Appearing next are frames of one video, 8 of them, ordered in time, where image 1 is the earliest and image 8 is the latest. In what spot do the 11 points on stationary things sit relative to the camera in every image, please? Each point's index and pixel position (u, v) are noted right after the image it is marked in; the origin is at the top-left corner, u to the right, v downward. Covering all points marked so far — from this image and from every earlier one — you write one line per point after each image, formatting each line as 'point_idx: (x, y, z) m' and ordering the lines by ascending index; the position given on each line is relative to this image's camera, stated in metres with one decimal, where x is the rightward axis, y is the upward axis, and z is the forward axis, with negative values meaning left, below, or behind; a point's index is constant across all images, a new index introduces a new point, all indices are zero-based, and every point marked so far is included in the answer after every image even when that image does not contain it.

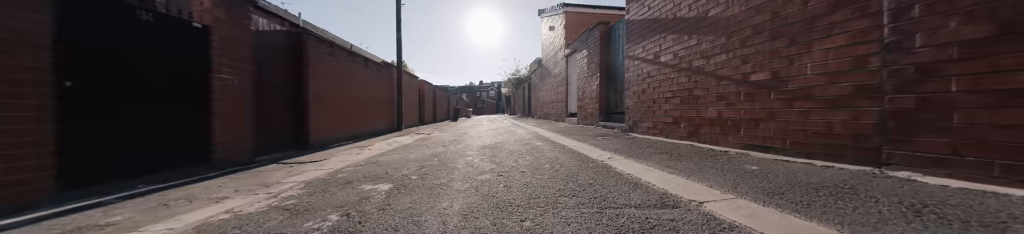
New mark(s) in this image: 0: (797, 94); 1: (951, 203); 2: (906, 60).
0: (+2.6, +0.2, +2.2) m
1: (+2.1, -0.4, +1.1) m
2: (+2.7, +0.4, +1.6) m
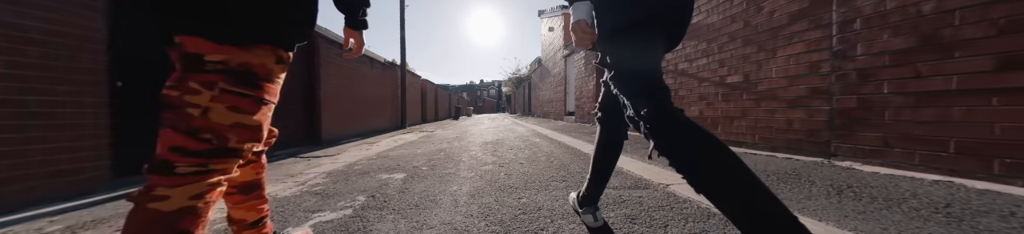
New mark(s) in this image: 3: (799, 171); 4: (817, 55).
0: (+2.6, +0.2, +2.4) m
1: (+2.1, -0.4, +1.4) m
2: (+2.7, +0.4, +1.9) m
3: (+2.1, -0.4, +1.7) m
4: (+2.7, +0.5, +2.0) m
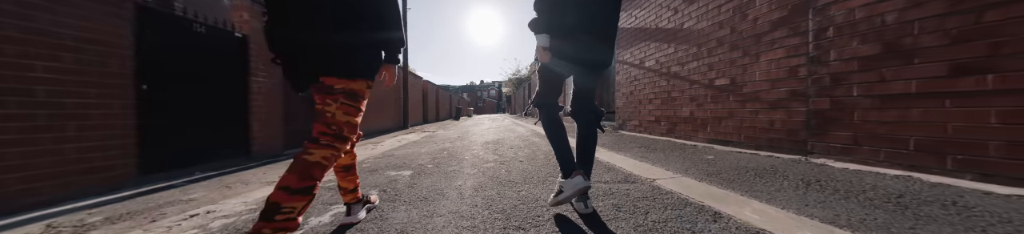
0: (+2.6, +0.2, +2.6) m
1: (+2.1, -0.4, +1.5) m
2: (+2.7, +0.4, +2.0) m
3: (+2.1, -0.4, +1.8) m
4: (+2.7, +0.5, +2.2) m
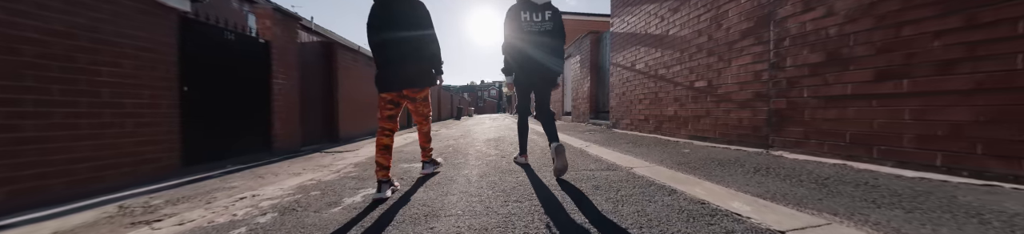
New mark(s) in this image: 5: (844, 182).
0: (+2.6, +0.2, +2.8) m
1: (+2.1, -0.4, +1.8) m
2: (+2.7, +0.4, +2.3) m
3: (+2.1, -0.4, +2.1) m
4: (+2.7, +0.6, +2.5) m
5: (+2.1, -0.4, +1.5) m
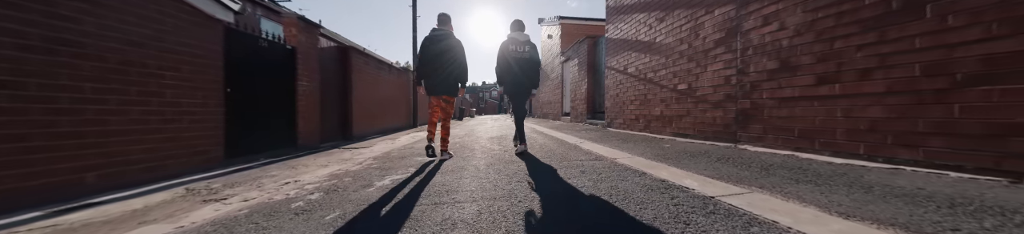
0: (+2.7, +0.3, +3.2) m
1: (+2.2, -0.4, +2.1) m
2: (+2.7, +0.4, +2.6) m
3: (+2.1, -0.4, +2.4) m
4: (+2.7, +0.6, +2.8) m
5: (+2.1, -0.4, +1.8) m
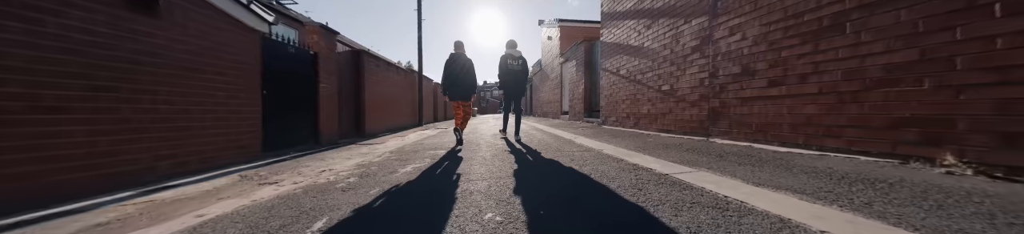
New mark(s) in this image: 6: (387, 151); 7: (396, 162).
0: (+2.7, +0.3, +3.6) m
1: (+2.2, -0.3, +2.5) m
2: (+2.7, +0.5, +3.0) m
3: (+2.1, -0.3, +2.8) m
4: (+2.7, +0.6, +3.2) m
5: (+2.2, -0.4, +2.2) m
6: (-2.1, -0.6, +3.9) m
7: (-1.5, -0.6, +2.9) m
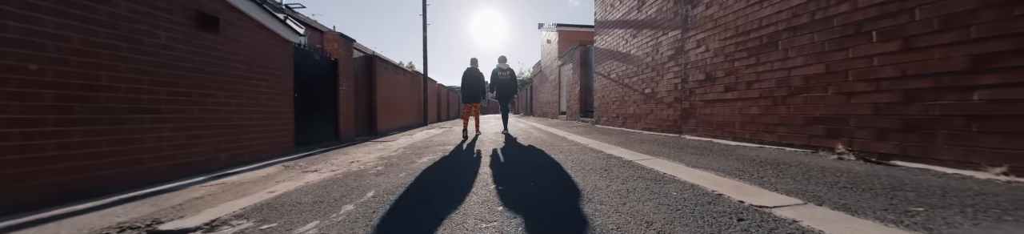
0: (+2.7, +0.3, +4.0) m
1: (+2.2, -0.3, +3.0) m
2: (+2.7, +0.5, +3.5) m
3: (+2.1, -0.3, +3.3) m
4: (+2.7, +0.6, +3.7) m
5: (+2.2, -0.4, +2.7) m
6: (-2.1, -0.6, +4.4) m
7: (-1.5, -0.6, +3.4) m
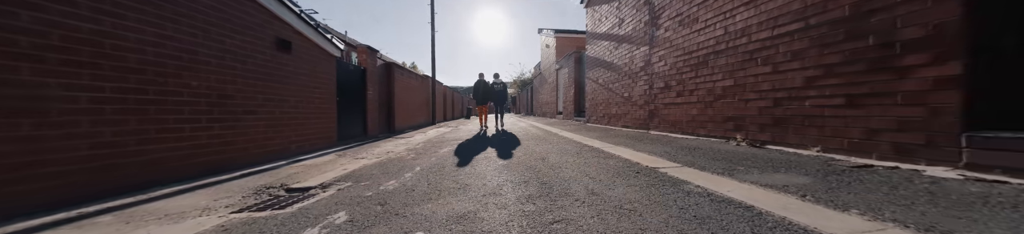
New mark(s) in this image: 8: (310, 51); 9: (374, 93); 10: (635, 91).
0: (+2.7, +0.3, +4.9) m
1: (+2.2, -0.3, +3.9) m
2: (+2.7, +0.5, +4.4) m
3: (+2.1, -0.3, +4.2) m
4: (+2.7, +0.6, +4.6) m
5: (+2.2, -0.4, +3.6) m
6: (-2.1, -0.6, +5.3) m
7: (-1.5, -0.6, +4.3) m
8: (-3.8, +1.2, +4.2) m
9: (-3.8, +0.7, +6.3) m
10: (+2.7, +0.5, +4.9) m
